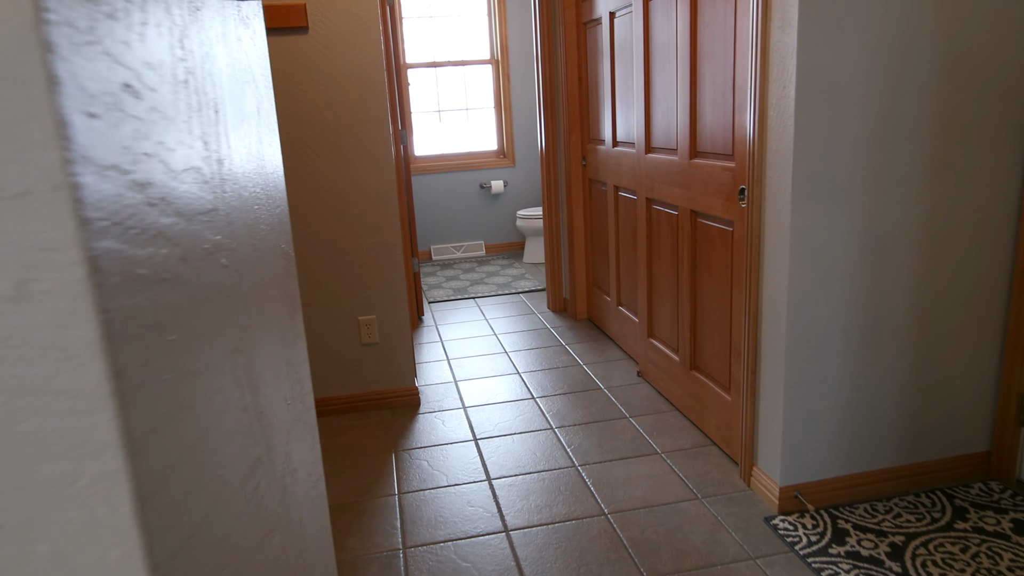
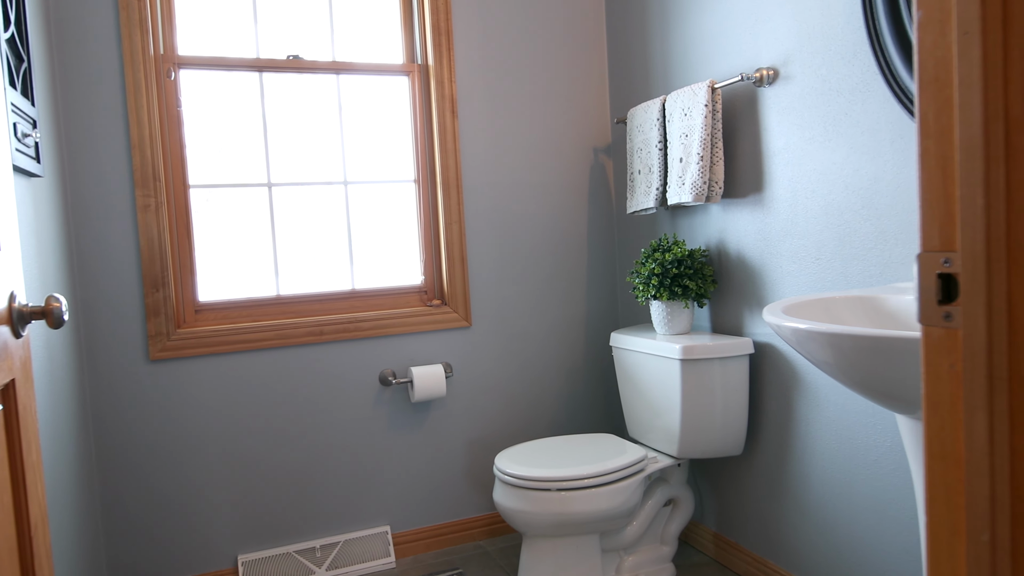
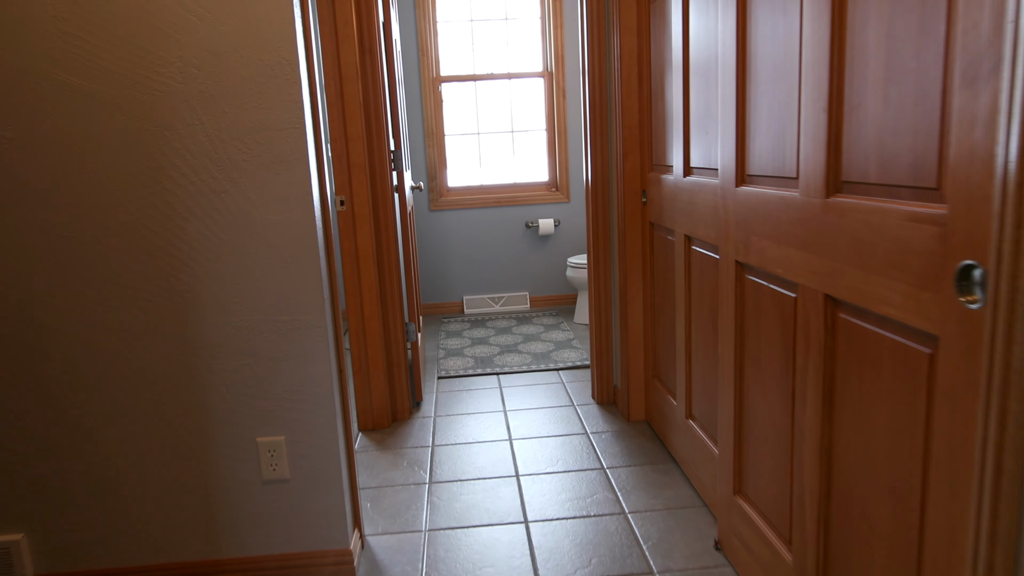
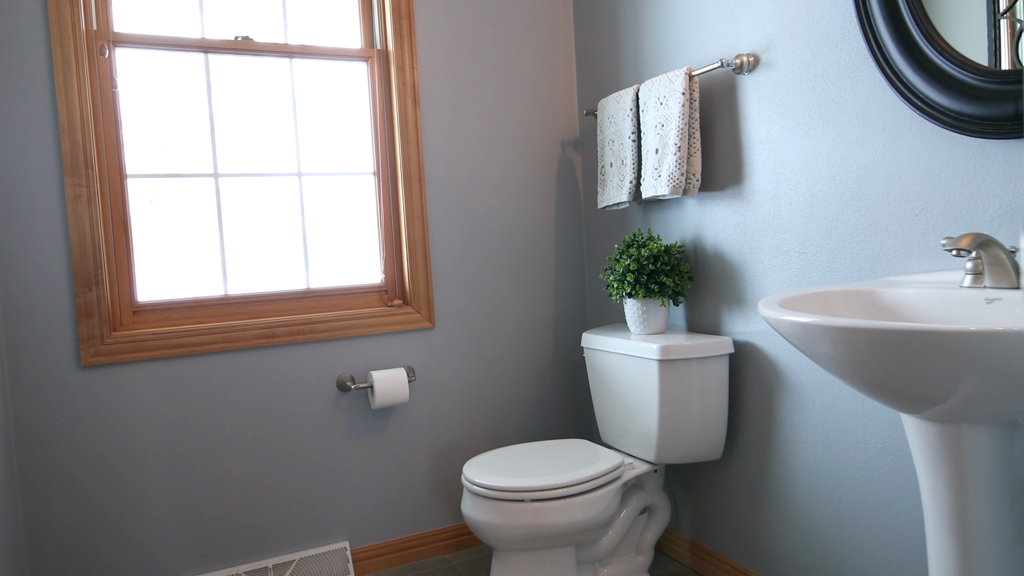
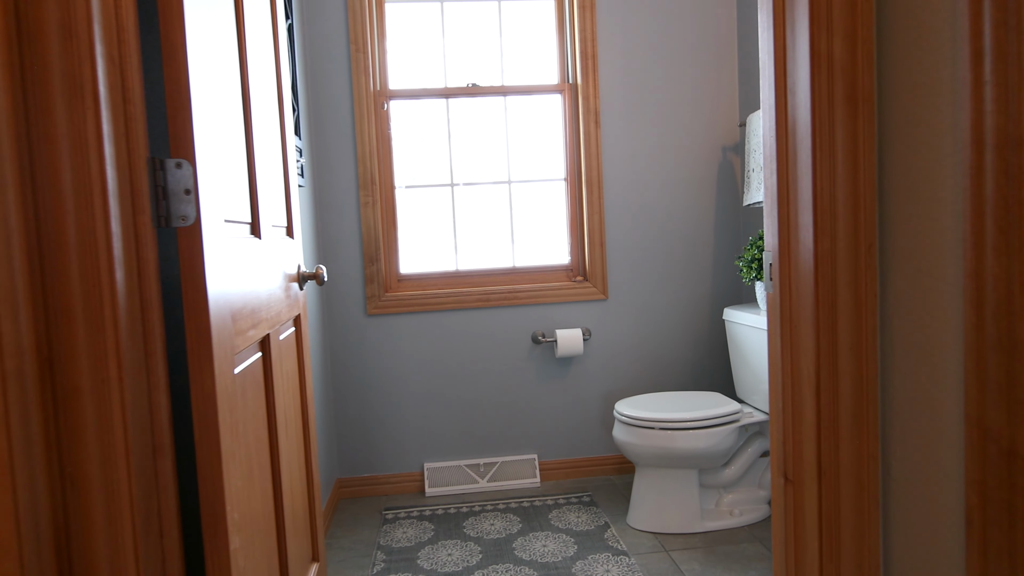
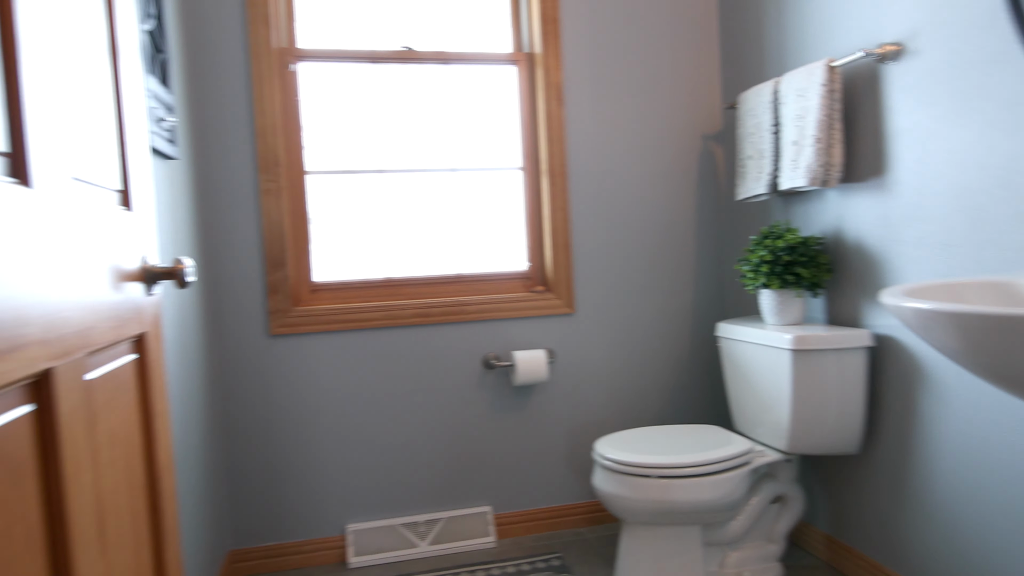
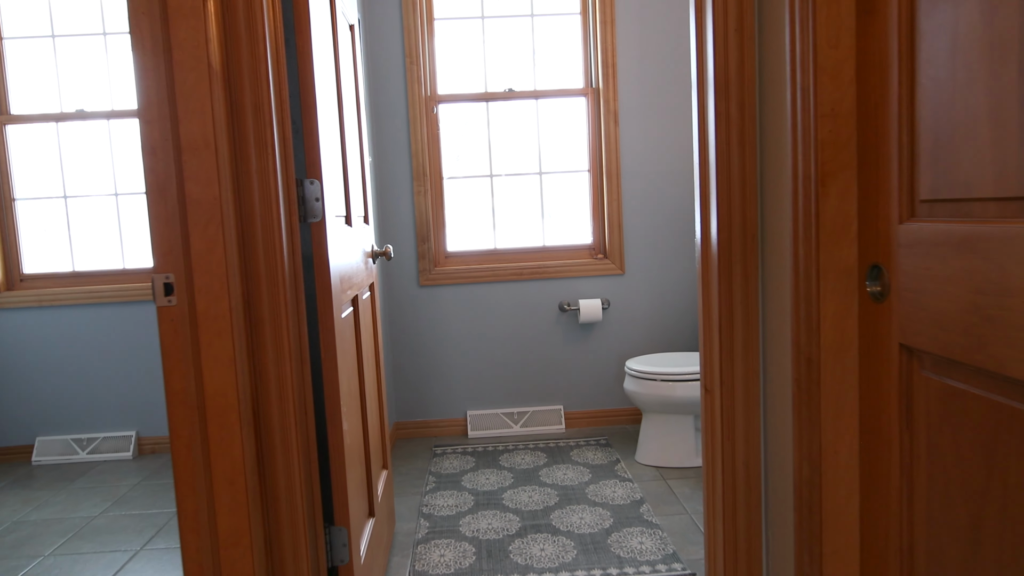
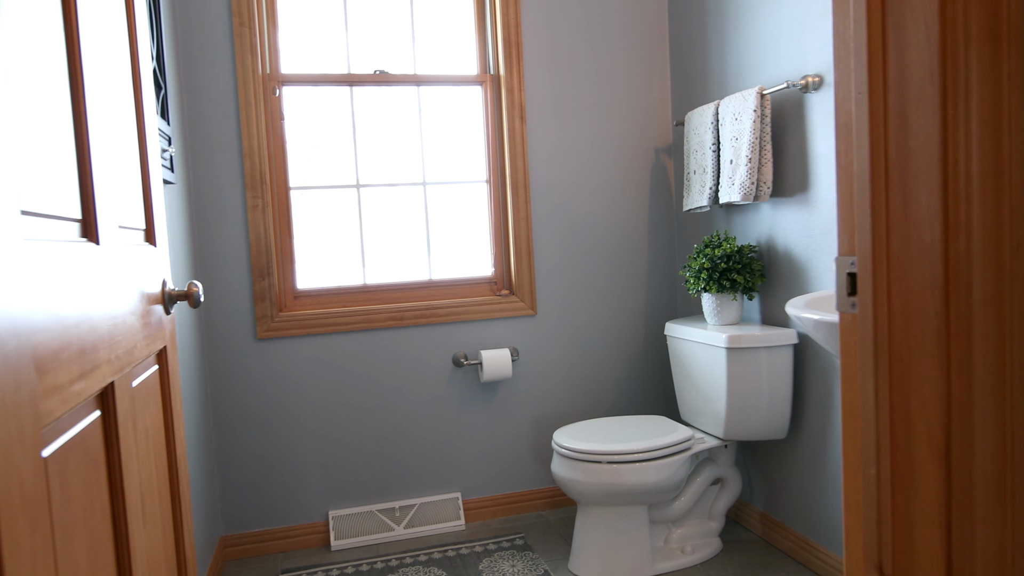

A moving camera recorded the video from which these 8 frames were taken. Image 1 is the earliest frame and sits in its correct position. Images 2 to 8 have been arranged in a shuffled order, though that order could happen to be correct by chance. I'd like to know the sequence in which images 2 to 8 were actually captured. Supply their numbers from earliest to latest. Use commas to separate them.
3, 7, 5, 8, 2, 4, 6
